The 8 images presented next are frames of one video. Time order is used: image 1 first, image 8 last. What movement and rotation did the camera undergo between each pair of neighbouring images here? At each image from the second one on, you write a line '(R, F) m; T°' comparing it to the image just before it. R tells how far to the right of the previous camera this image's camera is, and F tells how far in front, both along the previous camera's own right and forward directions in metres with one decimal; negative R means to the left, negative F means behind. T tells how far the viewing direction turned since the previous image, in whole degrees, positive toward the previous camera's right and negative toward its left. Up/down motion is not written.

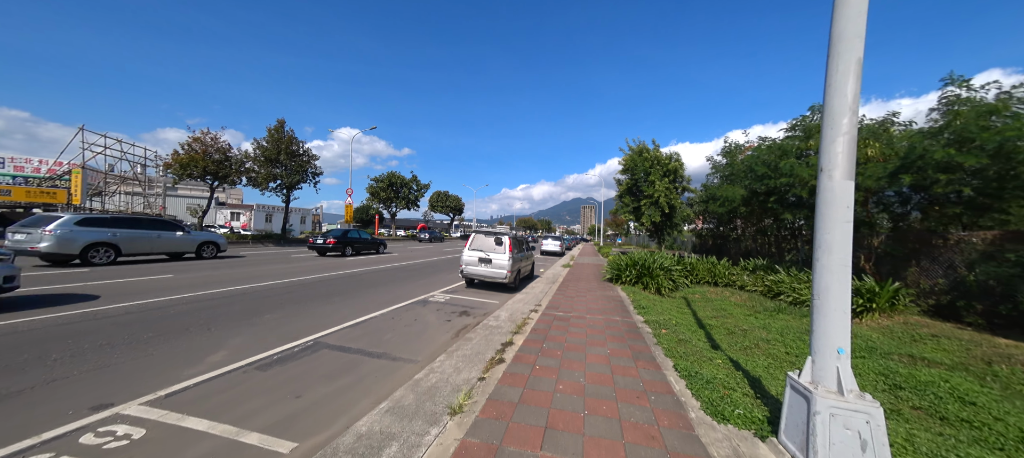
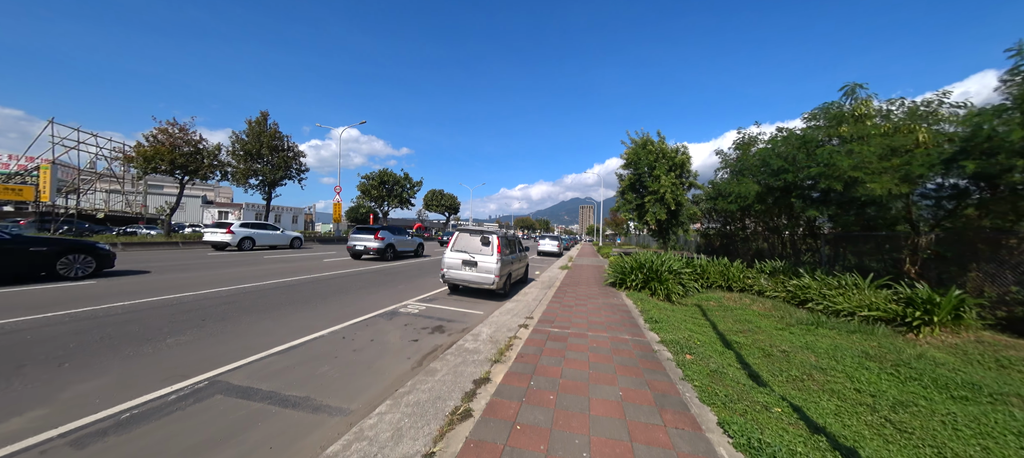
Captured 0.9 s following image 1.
(+0.2, +1.2) m; 0°
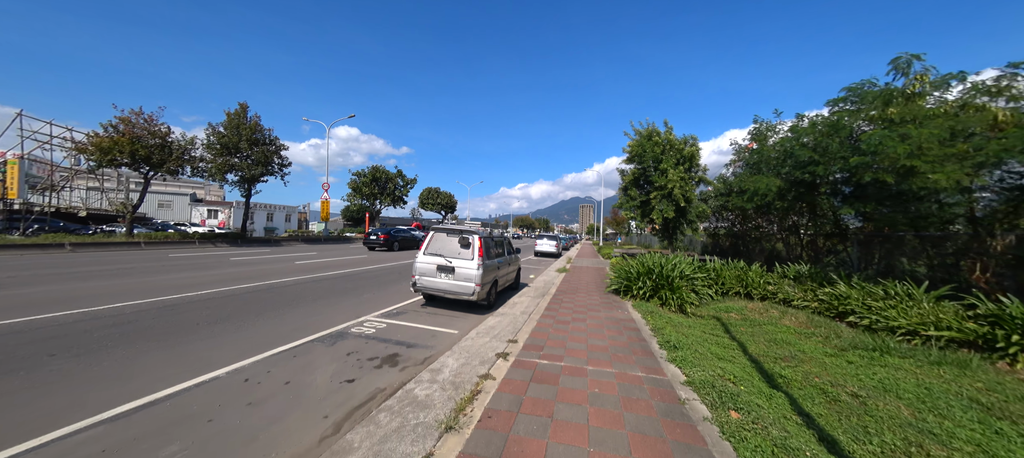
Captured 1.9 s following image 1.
(+0.3, +1.3) m; 0°
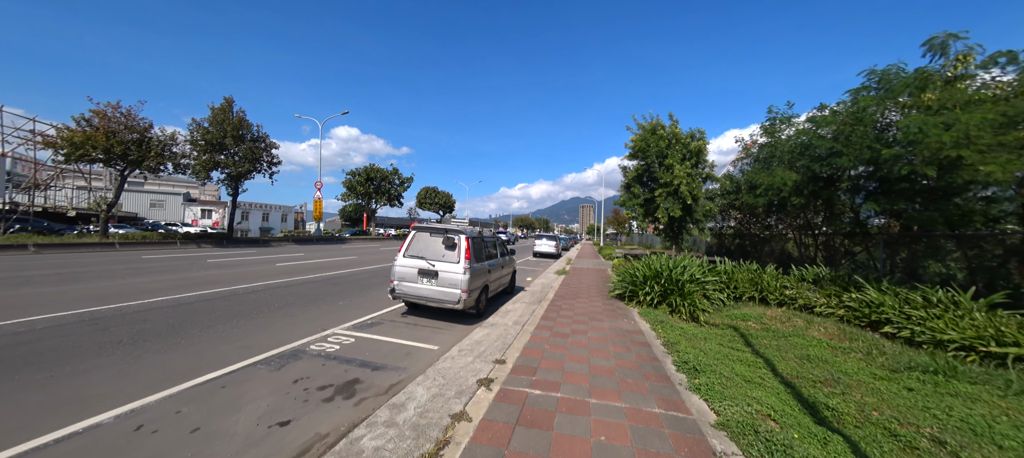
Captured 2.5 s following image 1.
(+0.2, +0.8) m; 0°
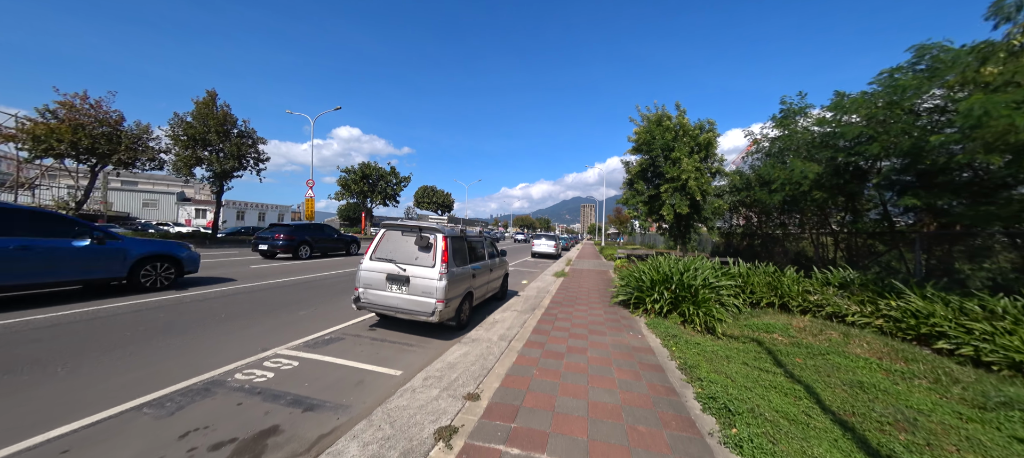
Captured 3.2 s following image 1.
(+0.2, +0.9) m; 0°
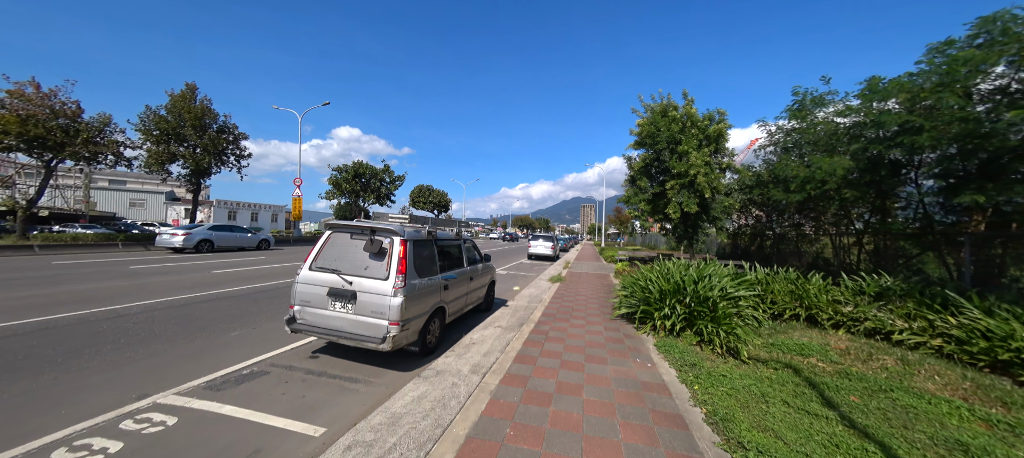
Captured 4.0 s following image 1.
(+0.3, +1.0) m; 0°
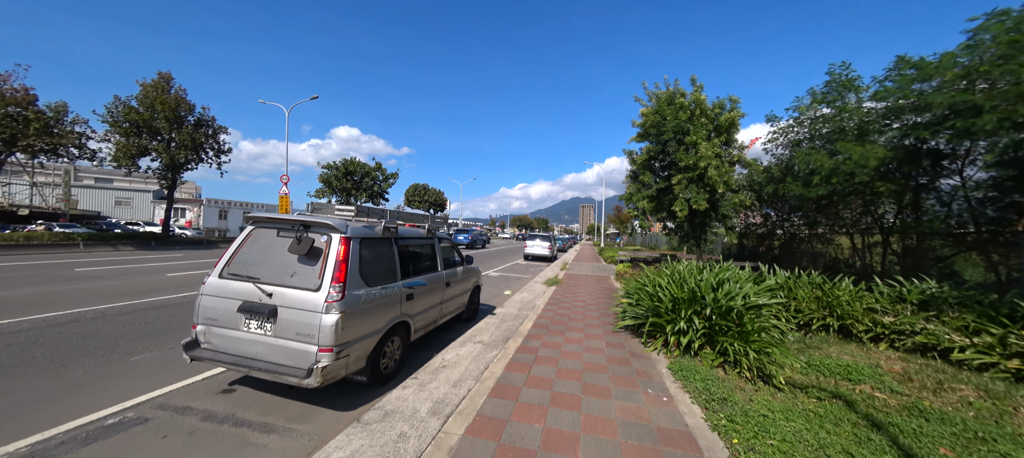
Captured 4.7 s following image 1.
(+0.2, +0.9) m; 0°
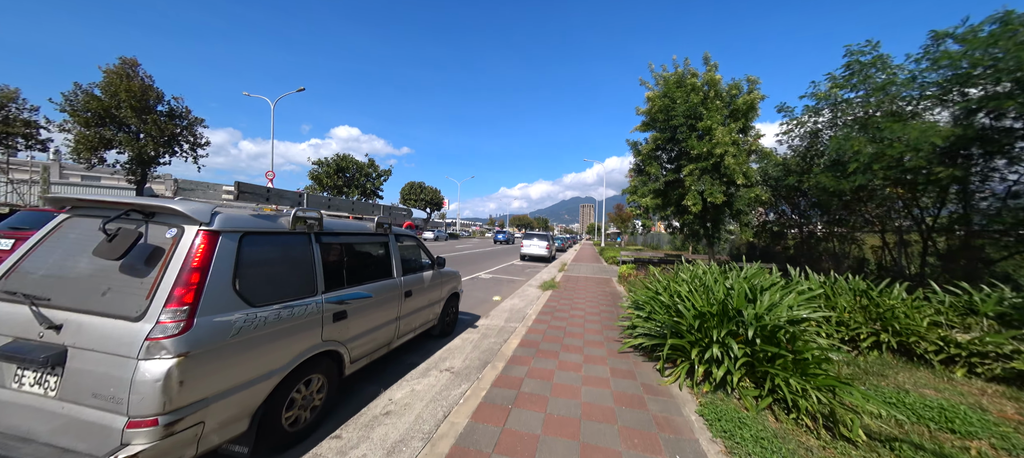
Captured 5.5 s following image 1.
(+0.3, +1.1) m; 0°
